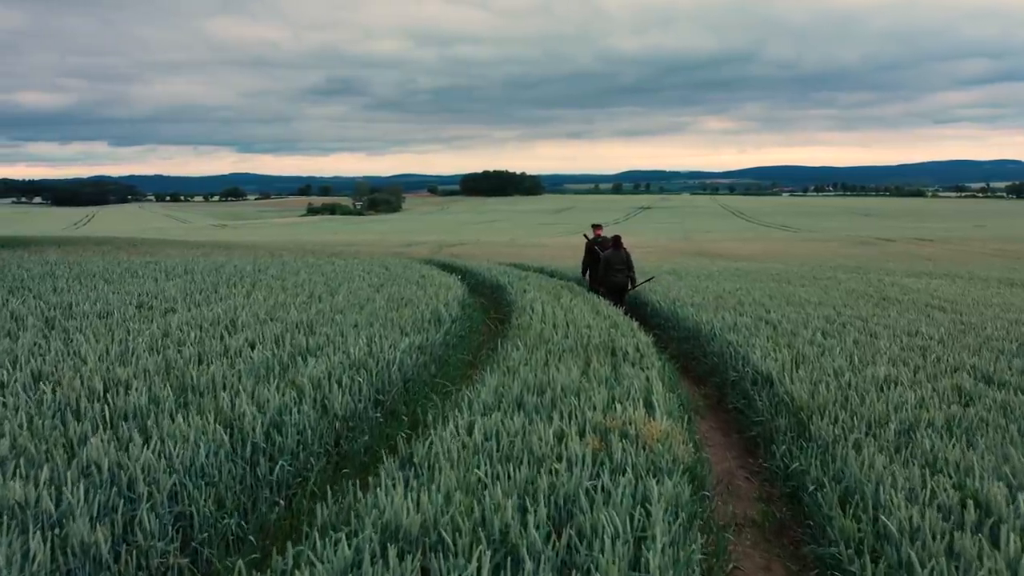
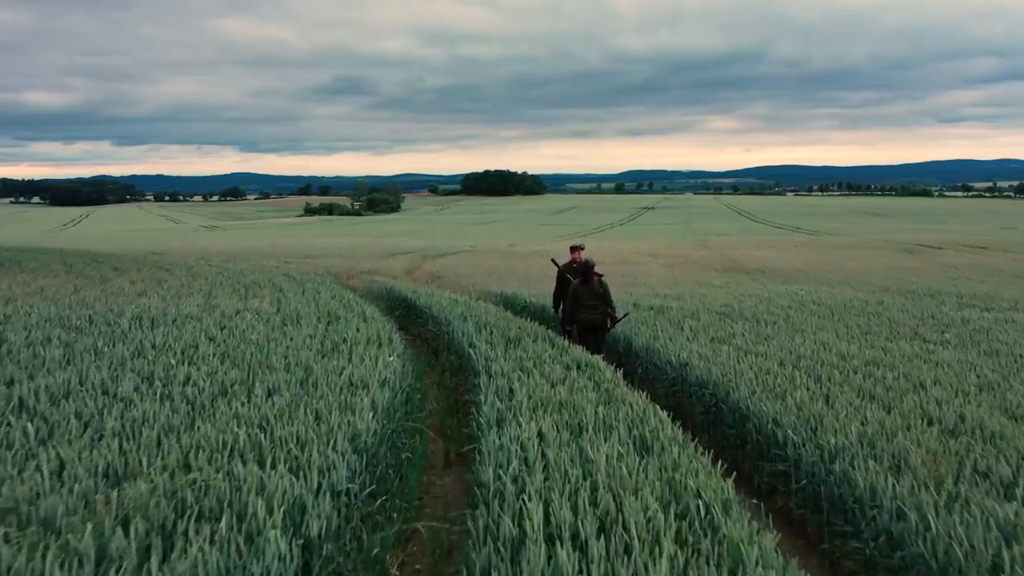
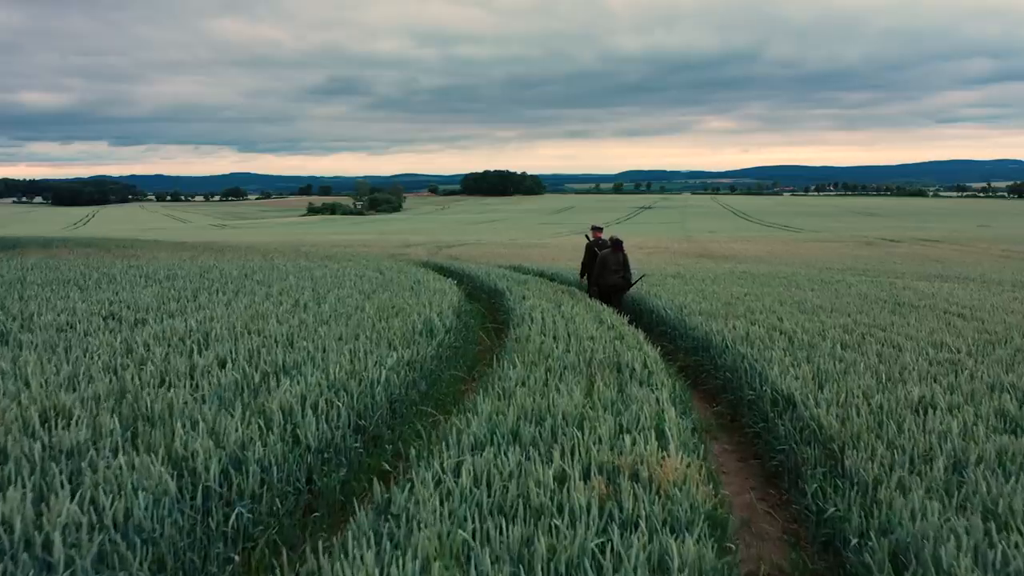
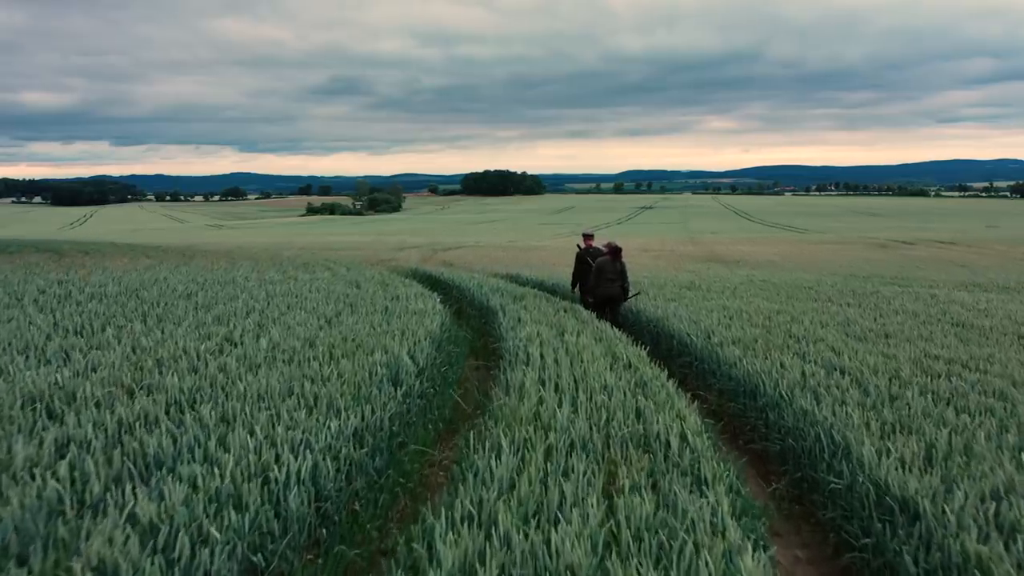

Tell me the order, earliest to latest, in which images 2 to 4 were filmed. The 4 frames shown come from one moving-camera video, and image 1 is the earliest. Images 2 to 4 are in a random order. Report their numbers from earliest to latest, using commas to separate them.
3, 4, 2
